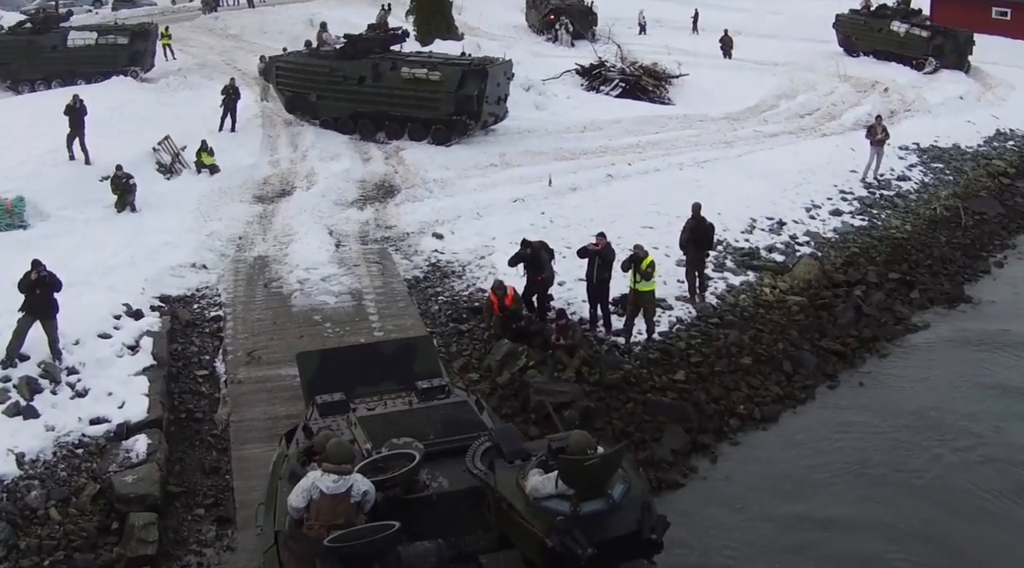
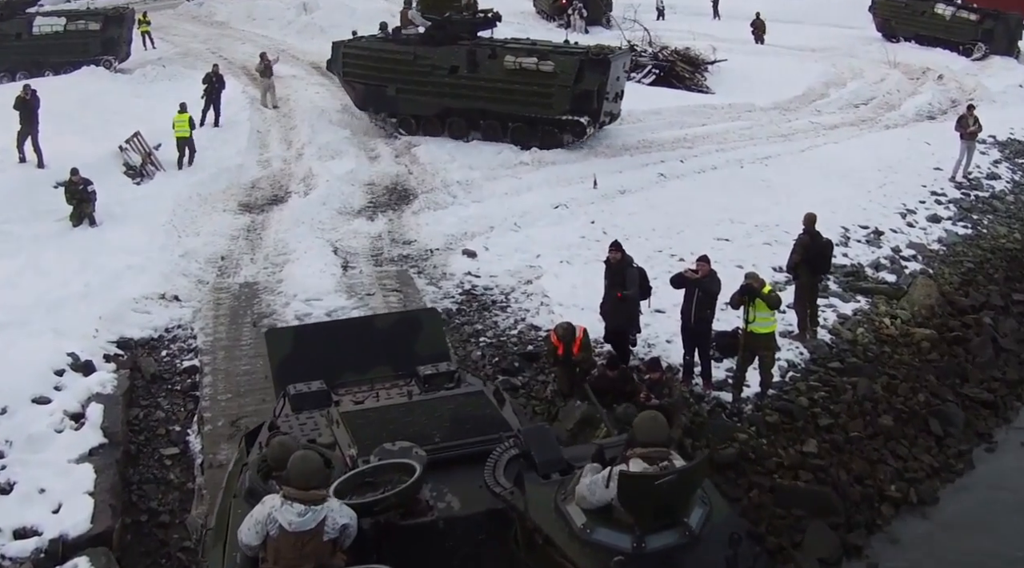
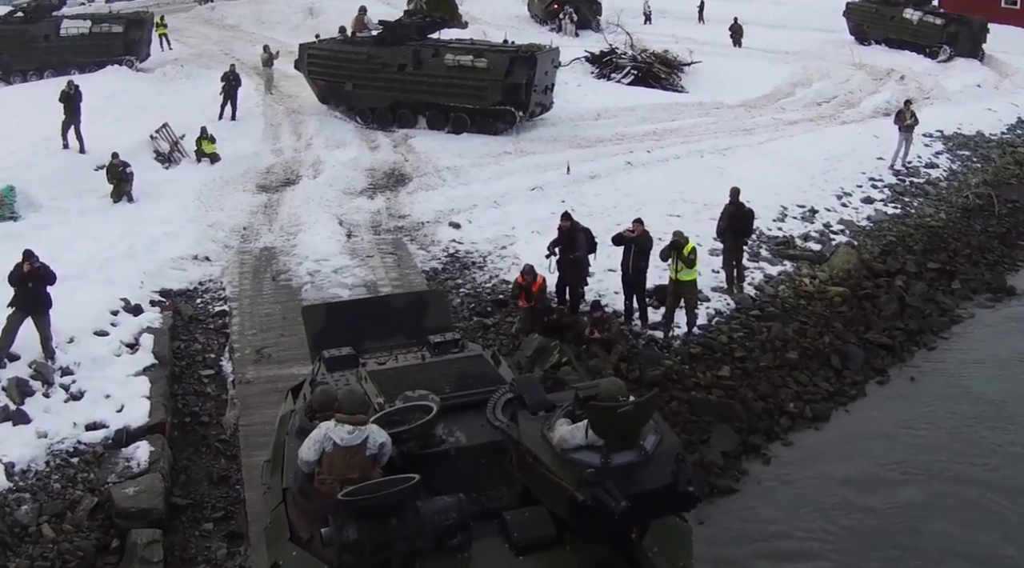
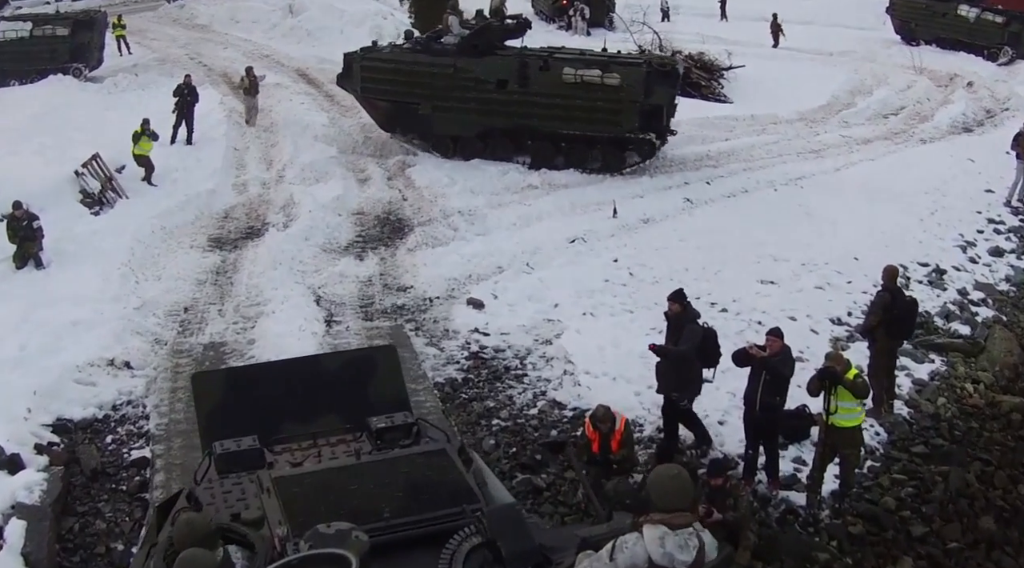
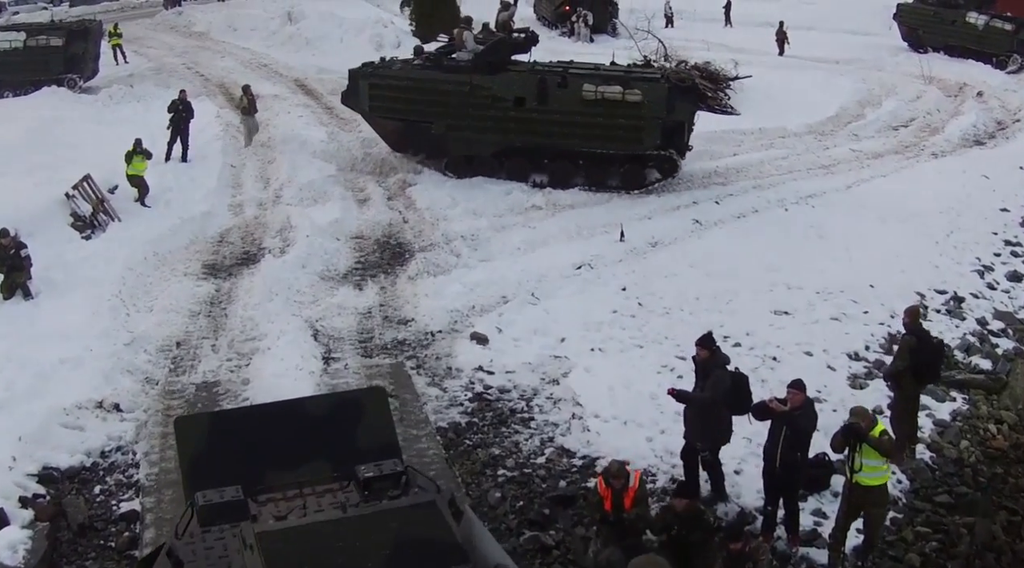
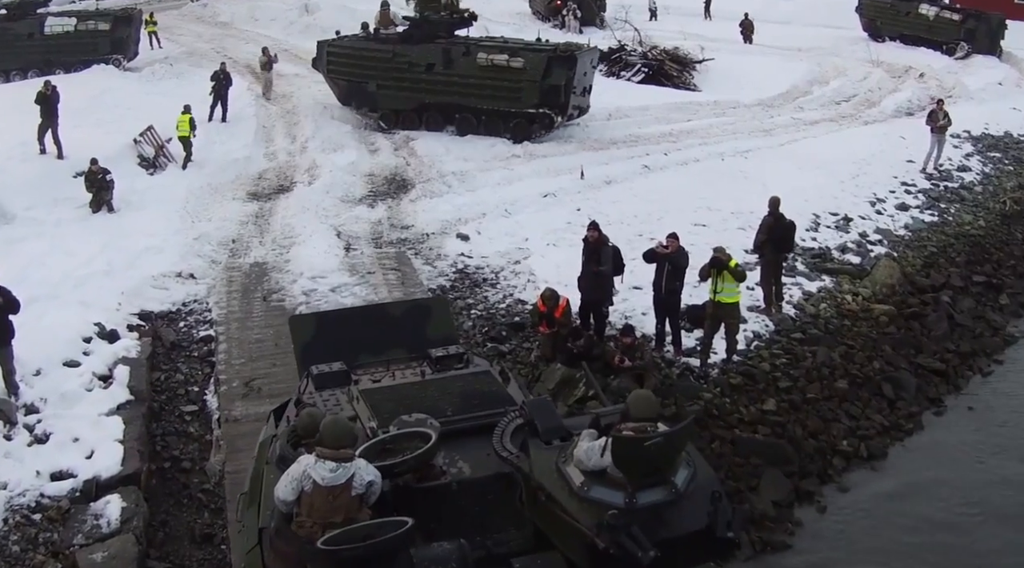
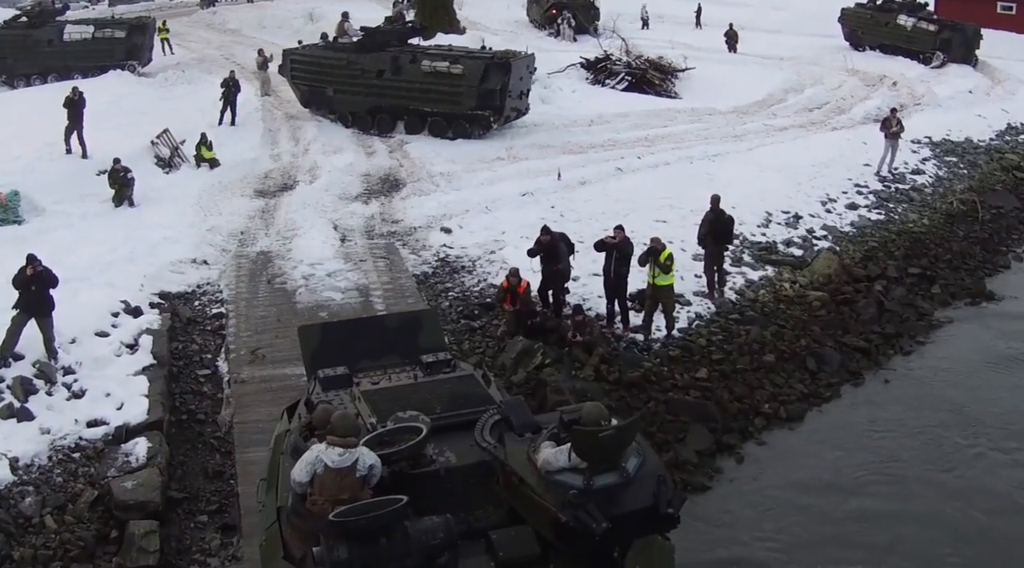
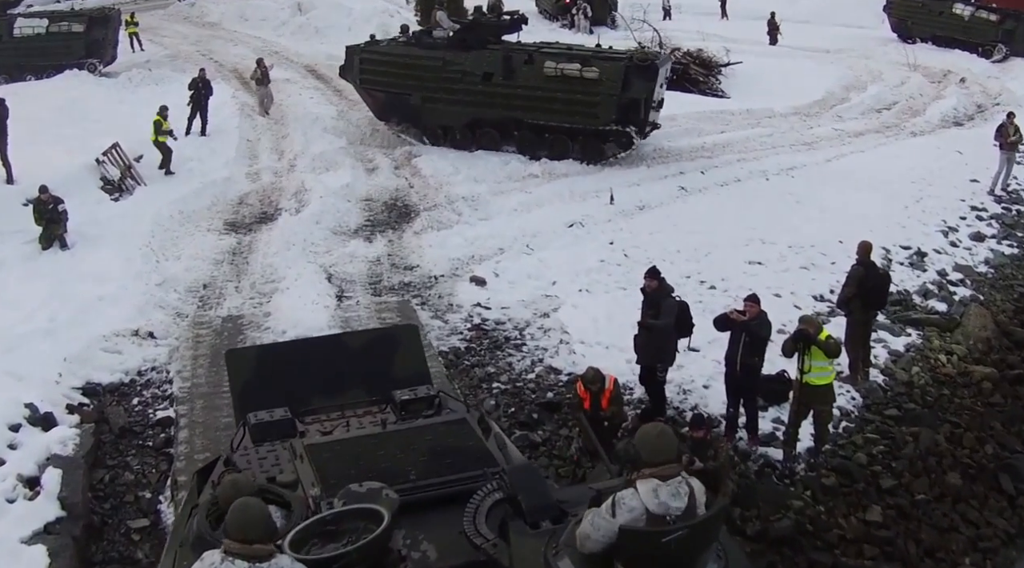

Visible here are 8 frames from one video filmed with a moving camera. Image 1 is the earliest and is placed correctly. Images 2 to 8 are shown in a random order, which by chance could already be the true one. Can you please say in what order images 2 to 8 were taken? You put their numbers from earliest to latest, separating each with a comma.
7, 3, 6, 2, 8, 4, 5
